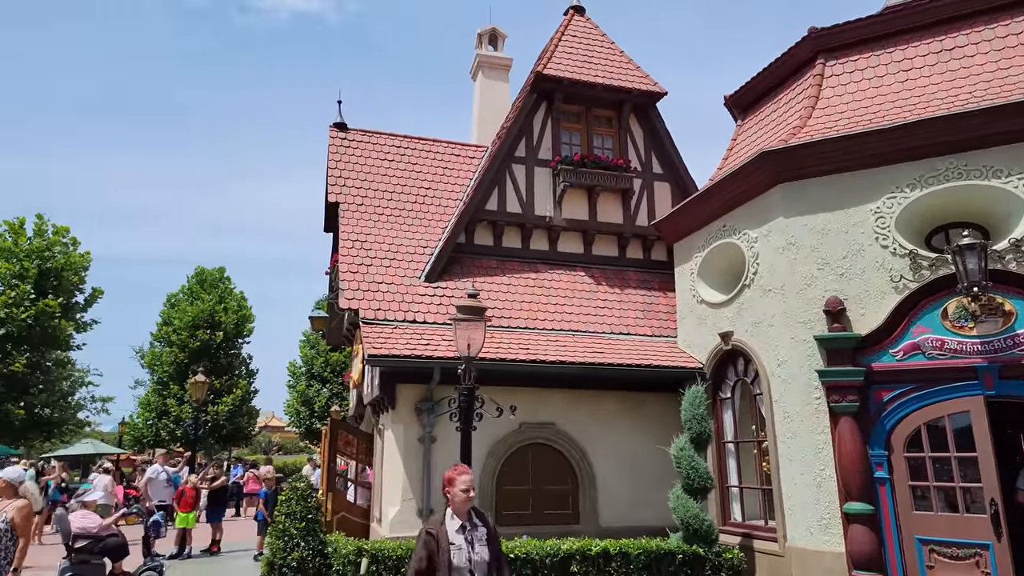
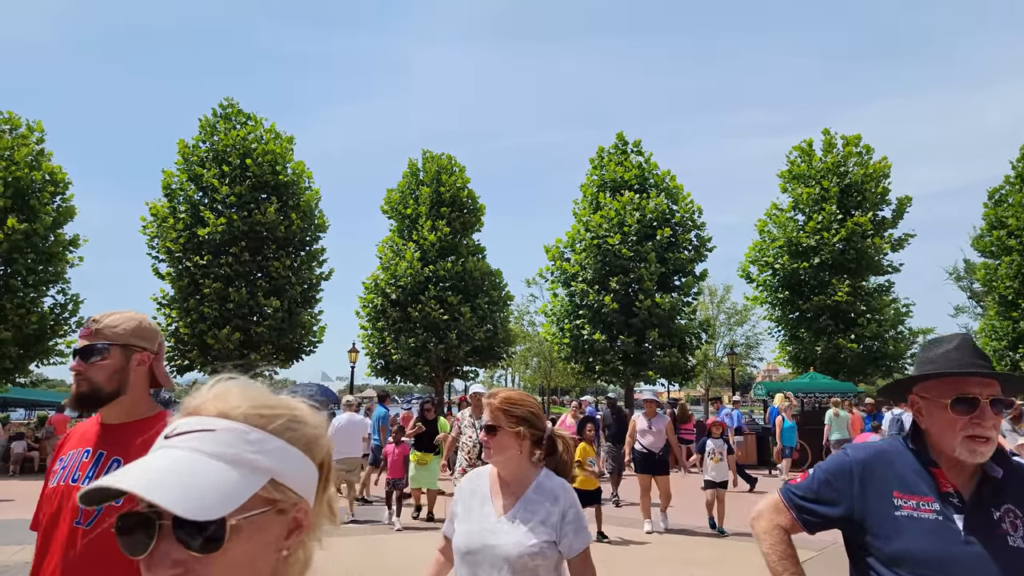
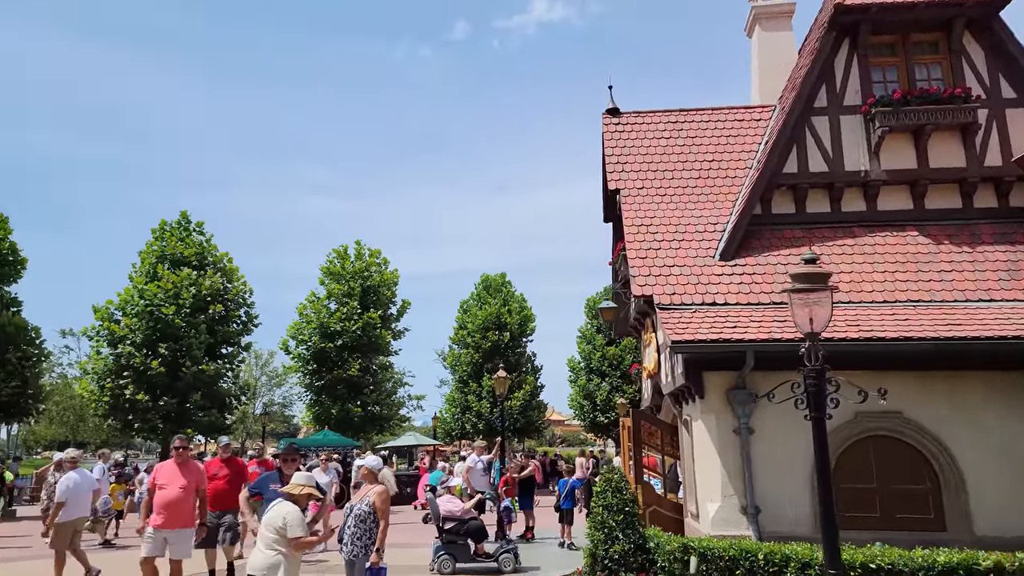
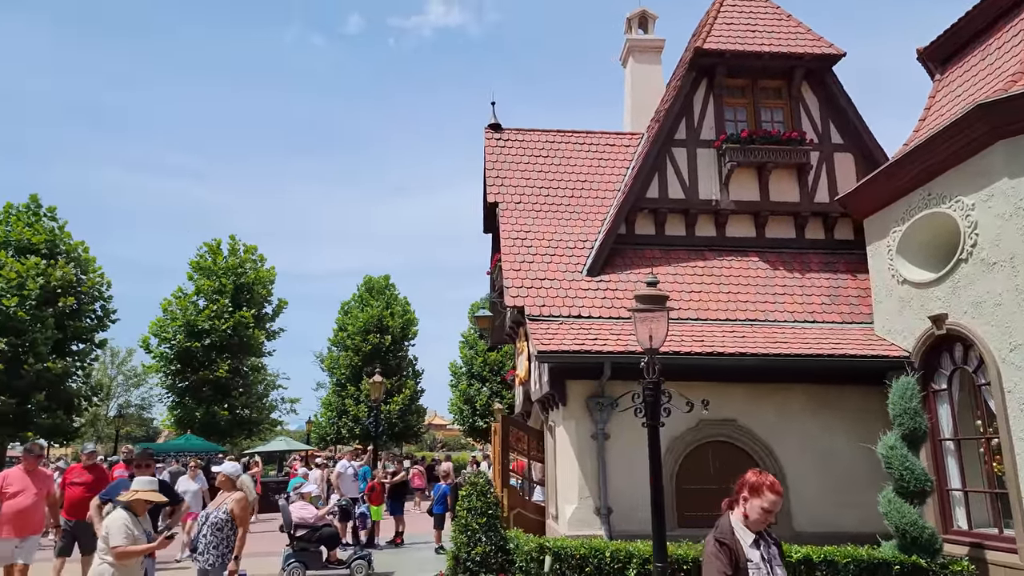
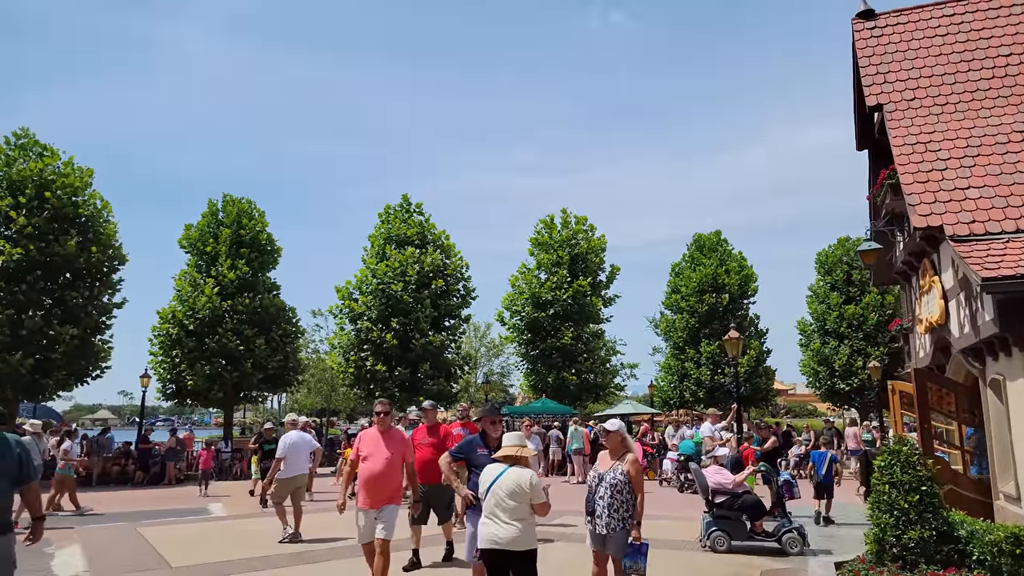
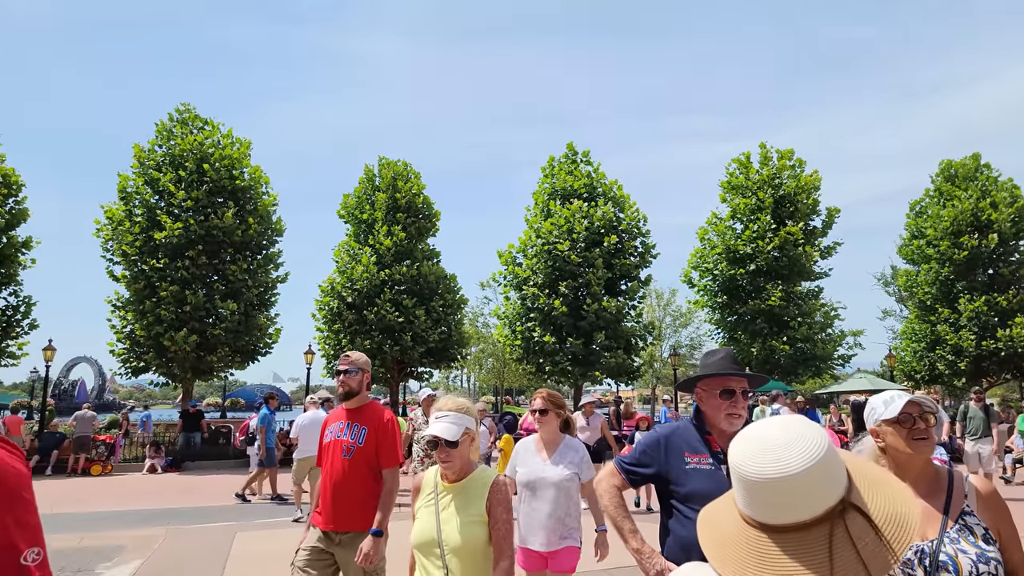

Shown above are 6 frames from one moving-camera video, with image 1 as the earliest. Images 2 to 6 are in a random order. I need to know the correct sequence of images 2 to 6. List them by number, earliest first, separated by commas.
4, 3, 5, 6, 2
